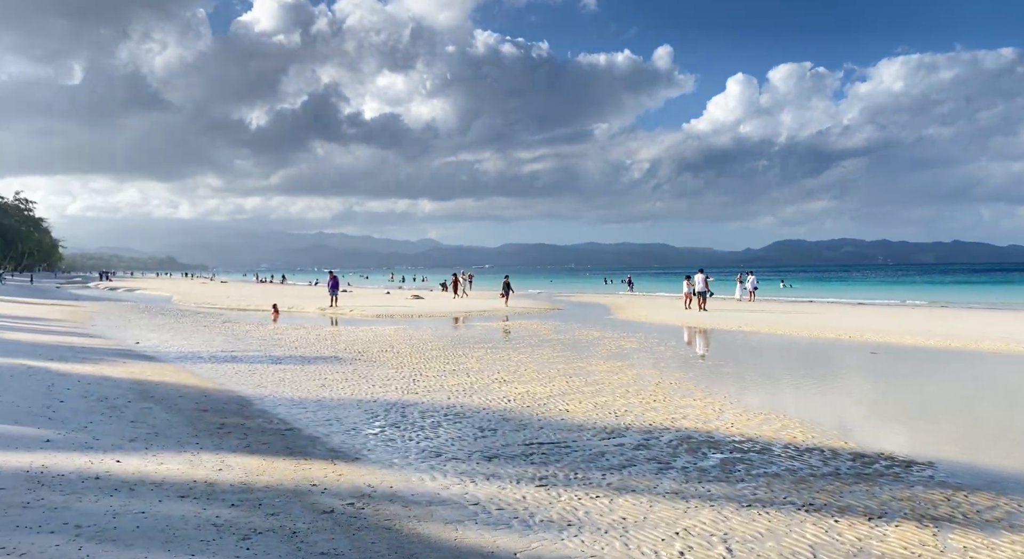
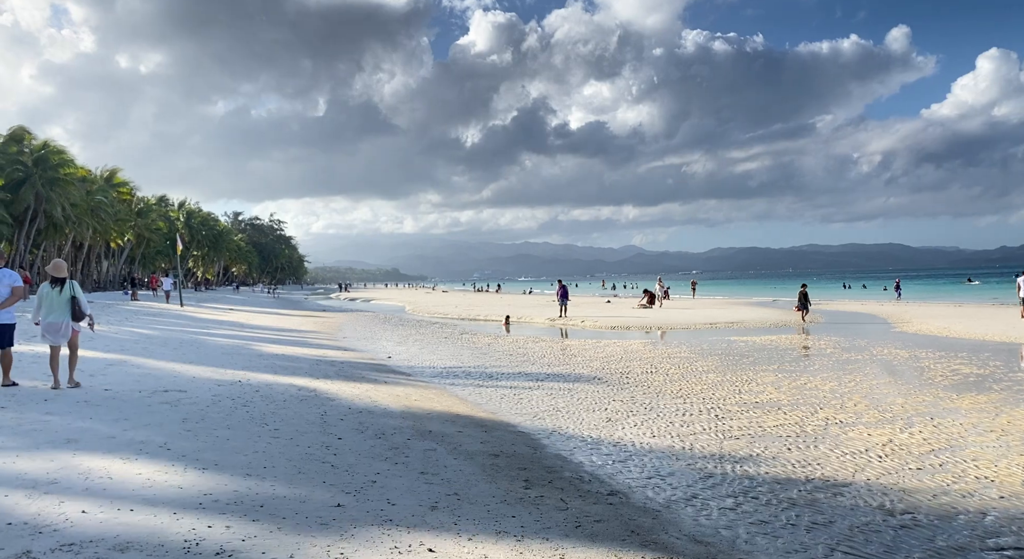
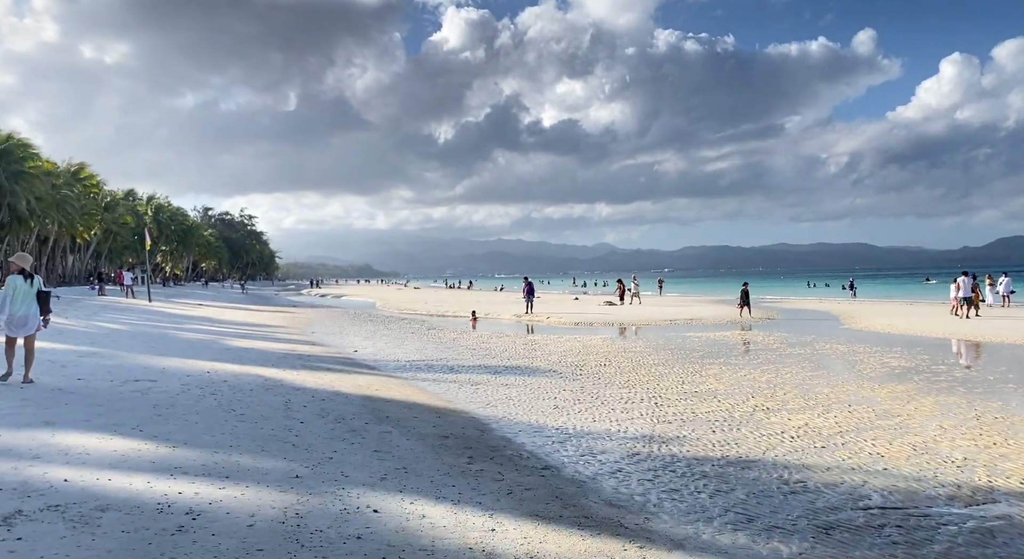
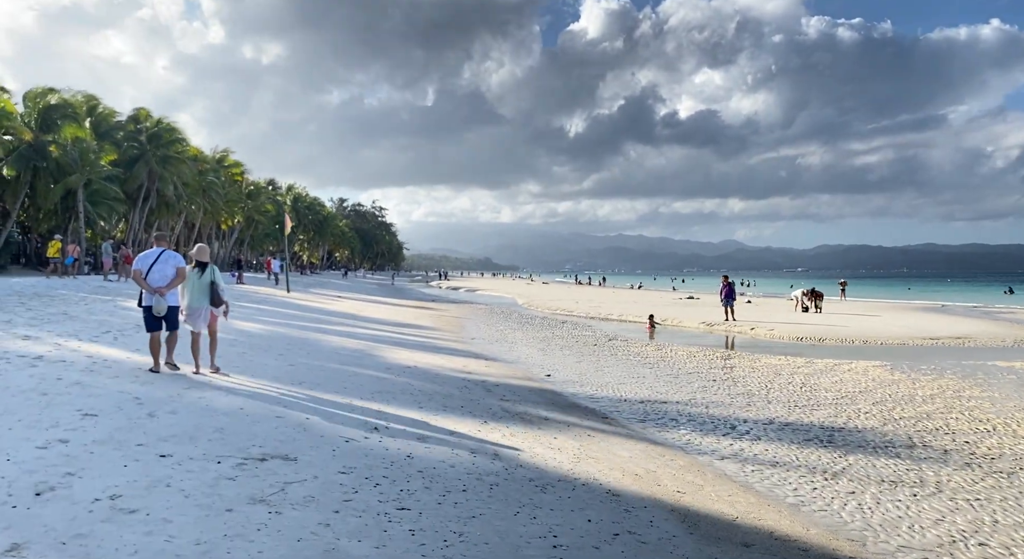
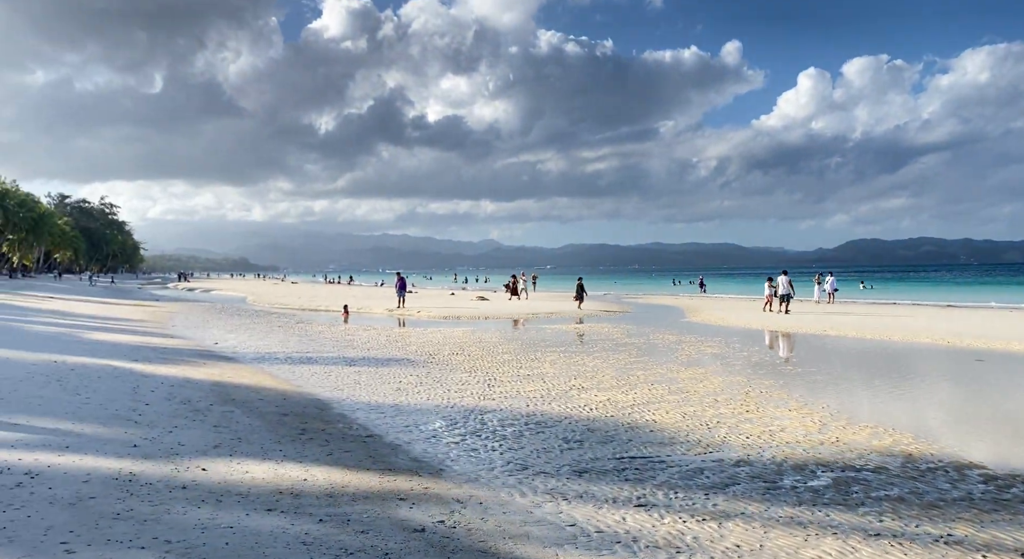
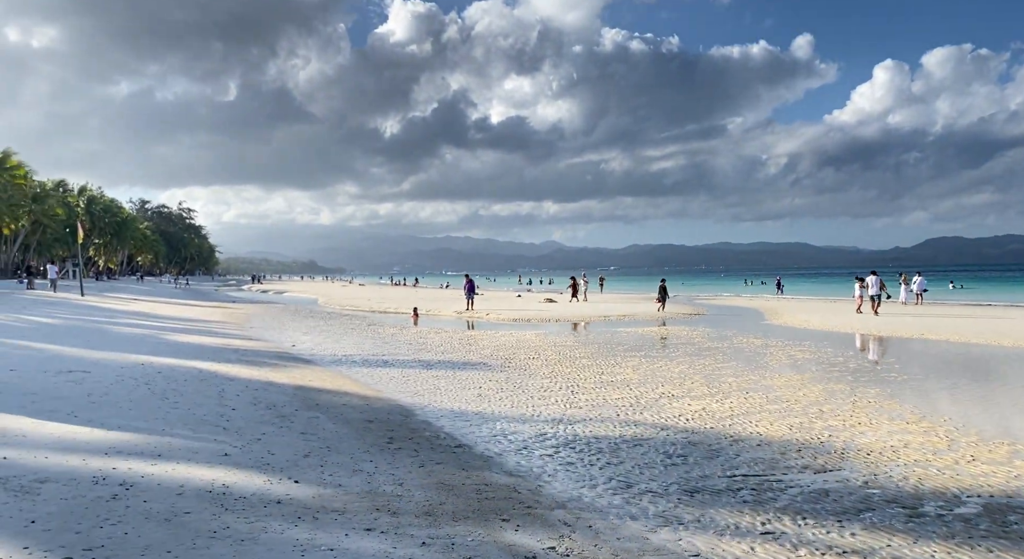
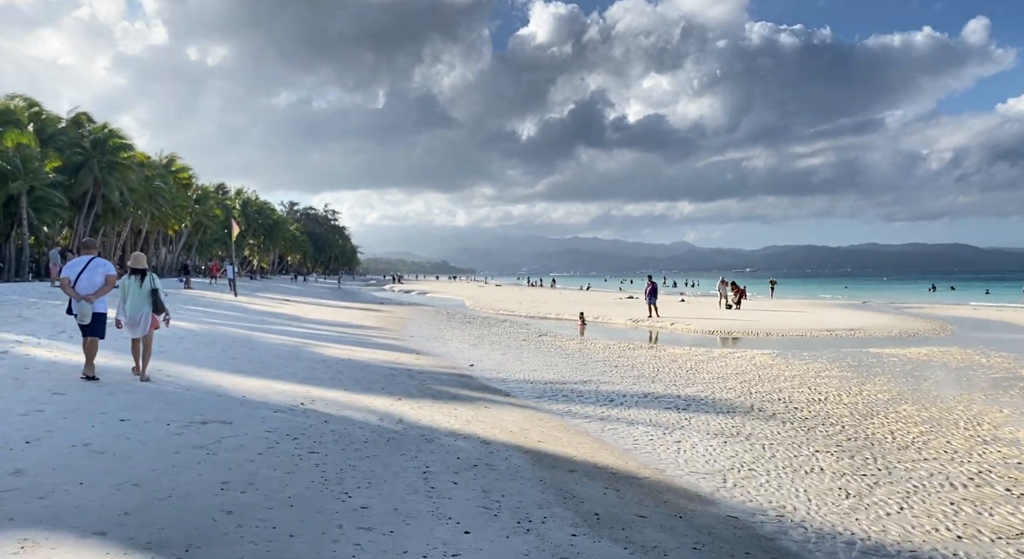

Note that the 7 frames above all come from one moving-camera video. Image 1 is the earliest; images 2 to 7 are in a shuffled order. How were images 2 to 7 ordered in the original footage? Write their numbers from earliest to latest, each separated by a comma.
5, 6, 3, 2, 7, 4
